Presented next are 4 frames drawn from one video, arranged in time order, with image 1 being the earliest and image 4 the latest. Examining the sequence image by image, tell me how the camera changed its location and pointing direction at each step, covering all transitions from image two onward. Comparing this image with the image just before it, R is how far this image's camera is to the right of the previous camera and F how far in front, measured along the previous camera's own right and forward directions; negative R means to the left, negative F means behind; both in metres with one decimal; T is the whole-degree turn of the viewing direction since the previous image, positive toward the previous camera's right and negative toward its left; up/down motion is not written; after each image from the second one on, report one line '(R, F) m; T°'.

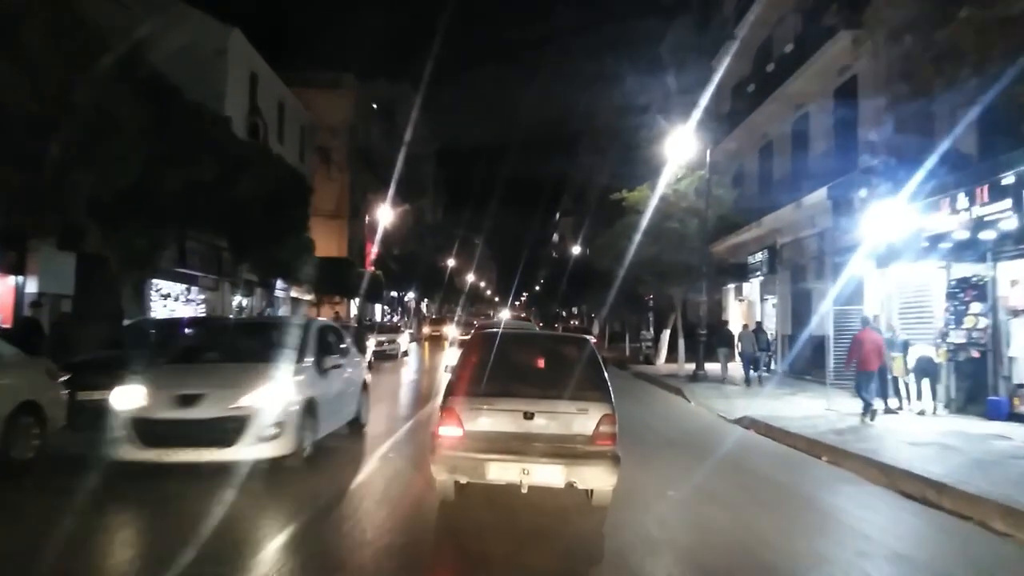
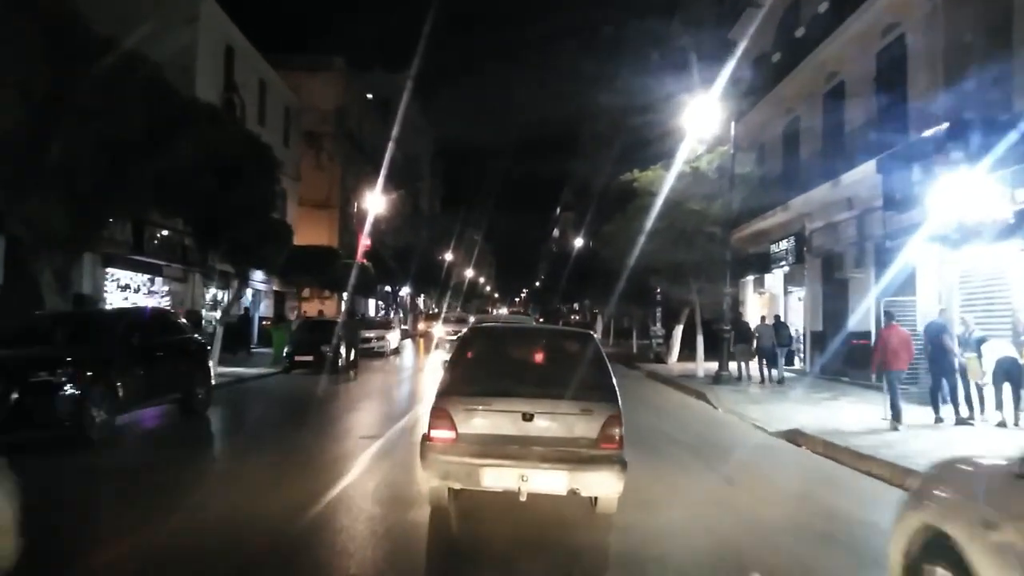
(0.0, +3.0) m; 0°
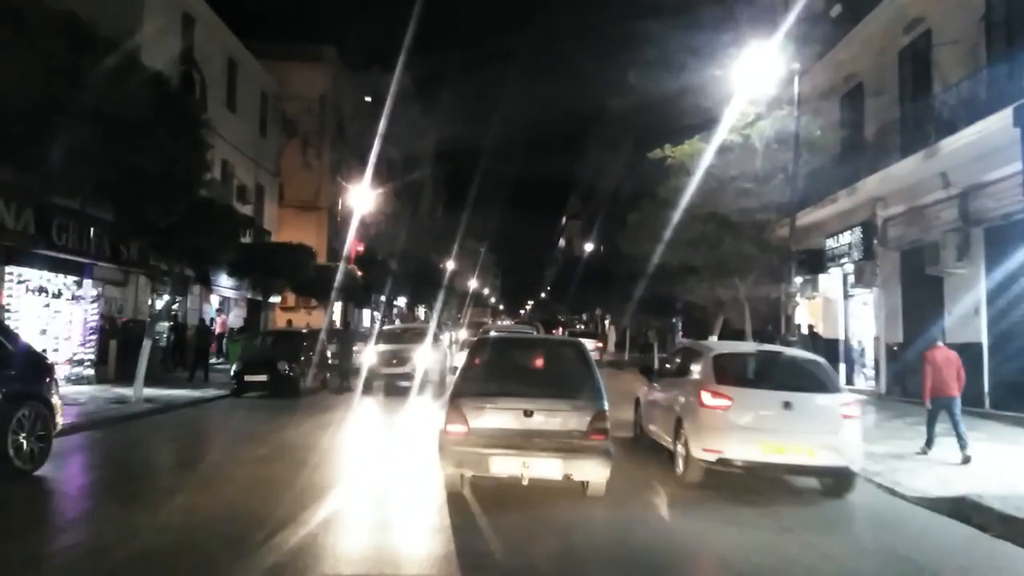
(0.0, +4.9) m; 0°
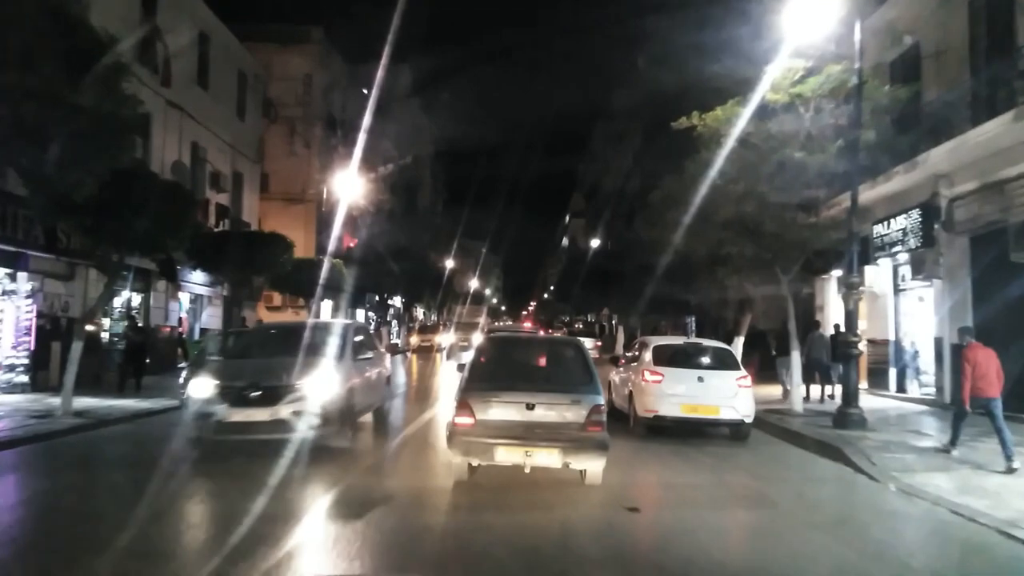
(0.0, +3.1) m; 0°
